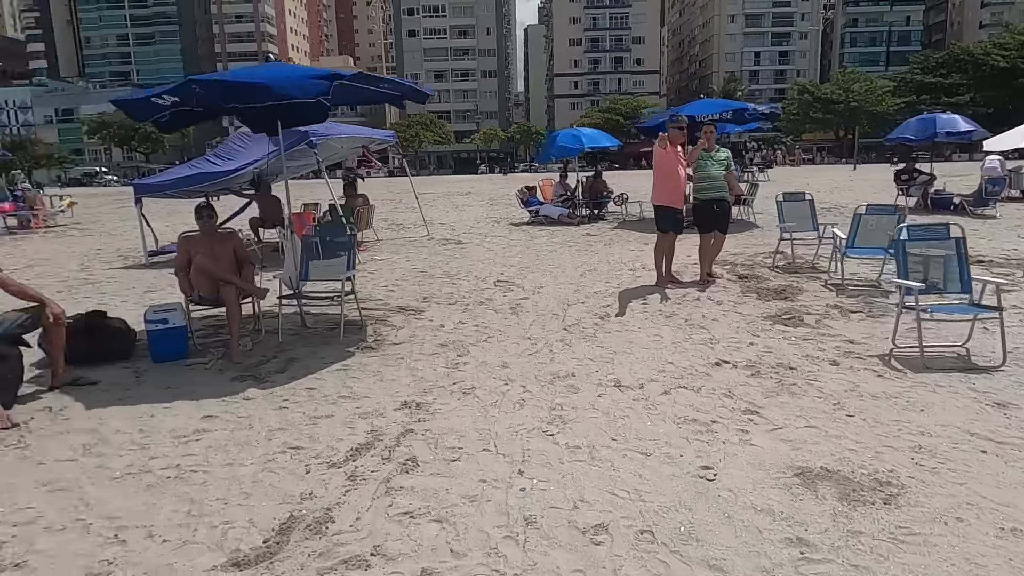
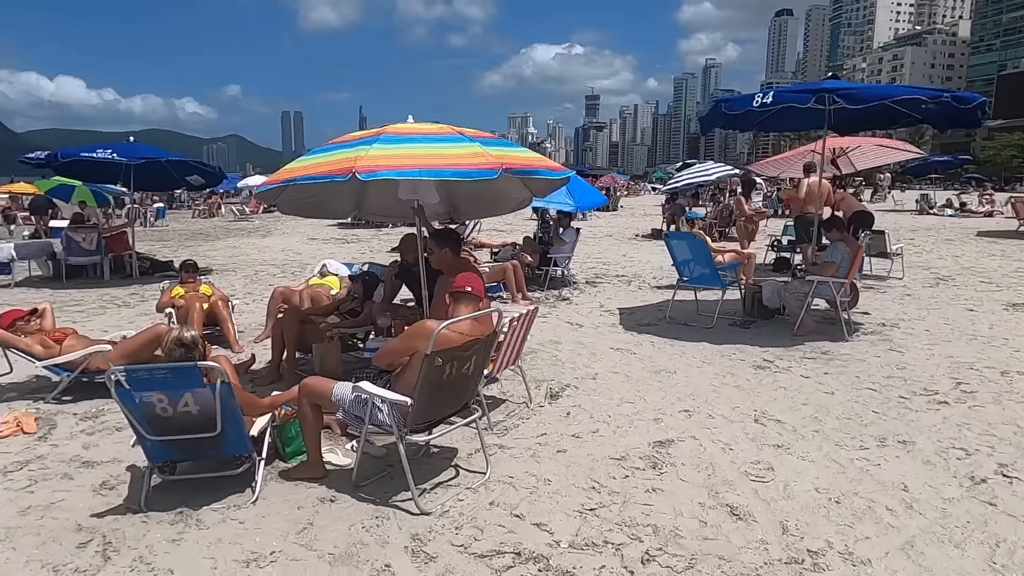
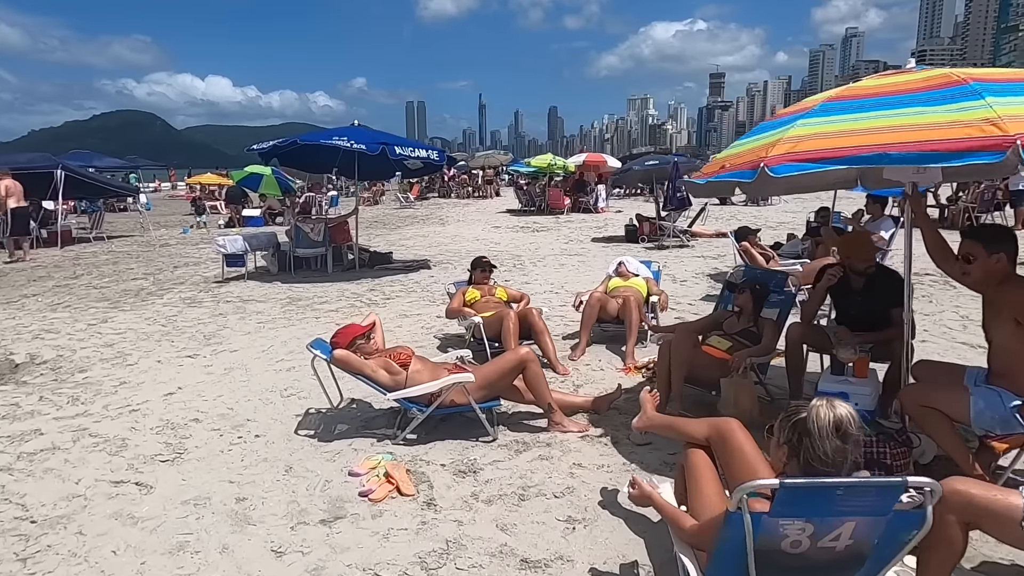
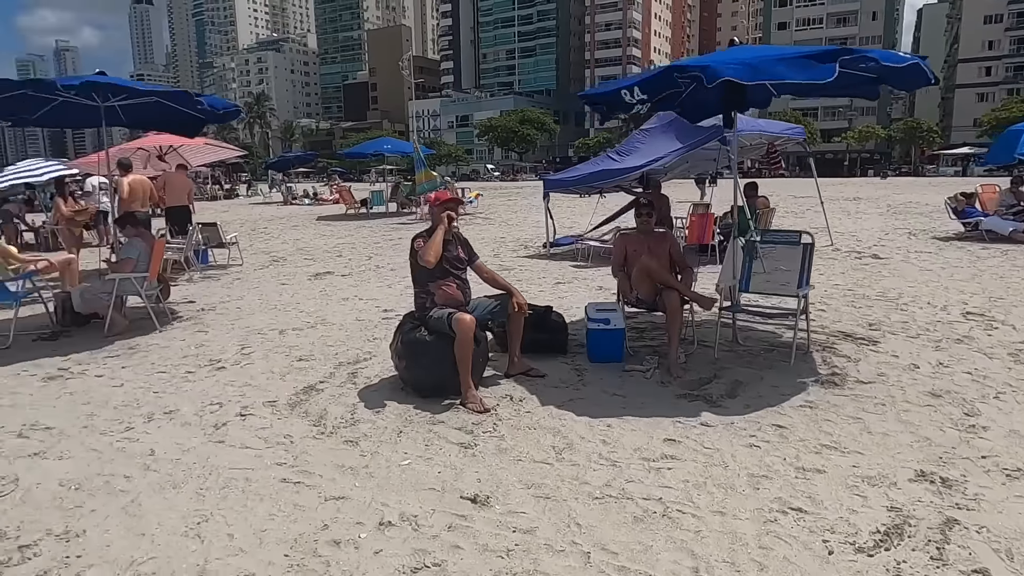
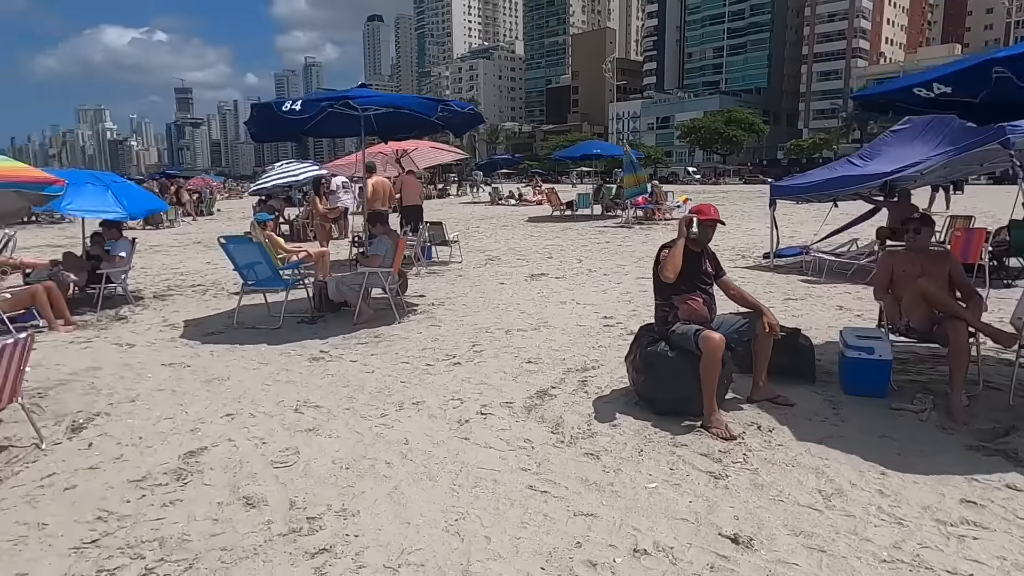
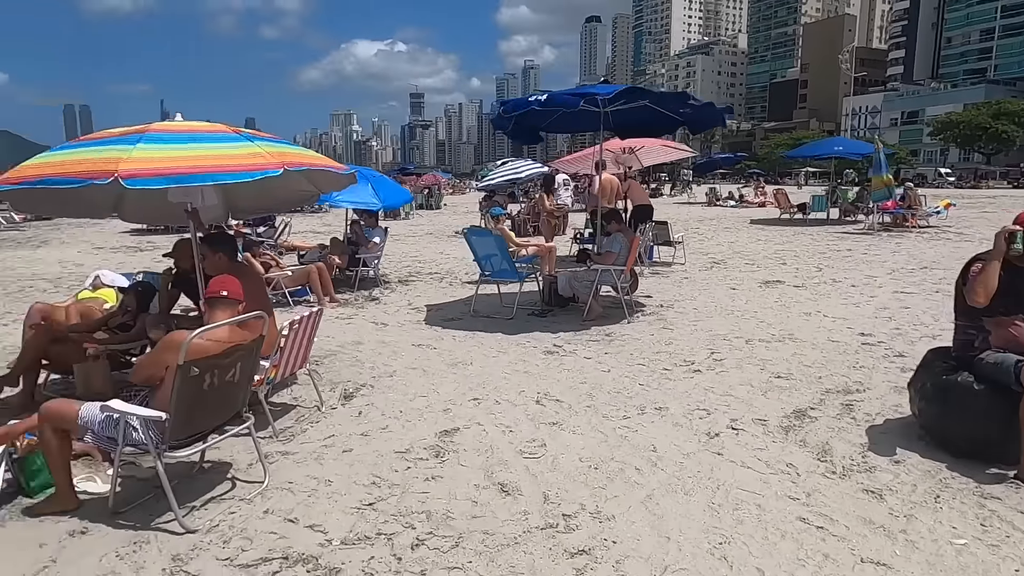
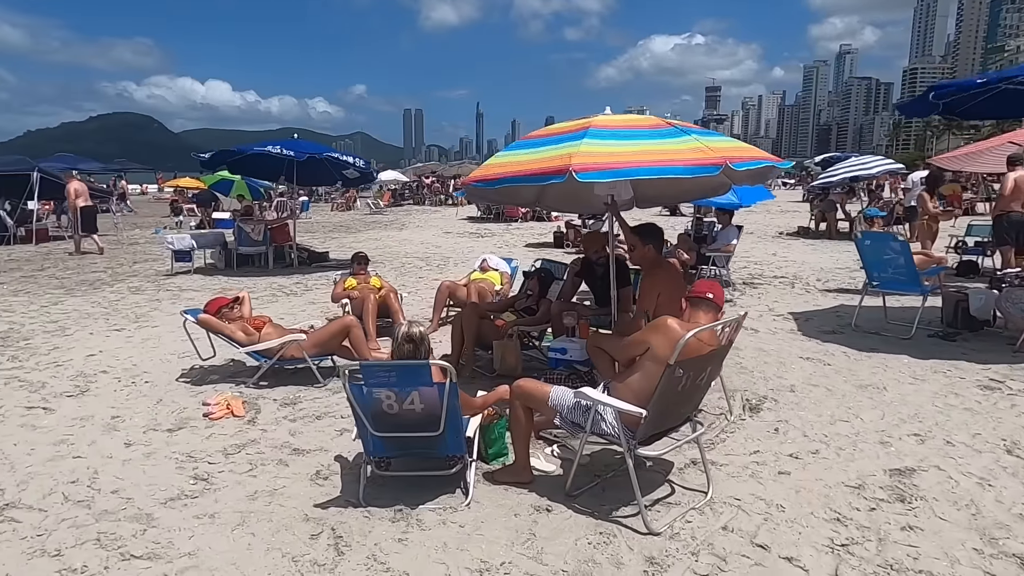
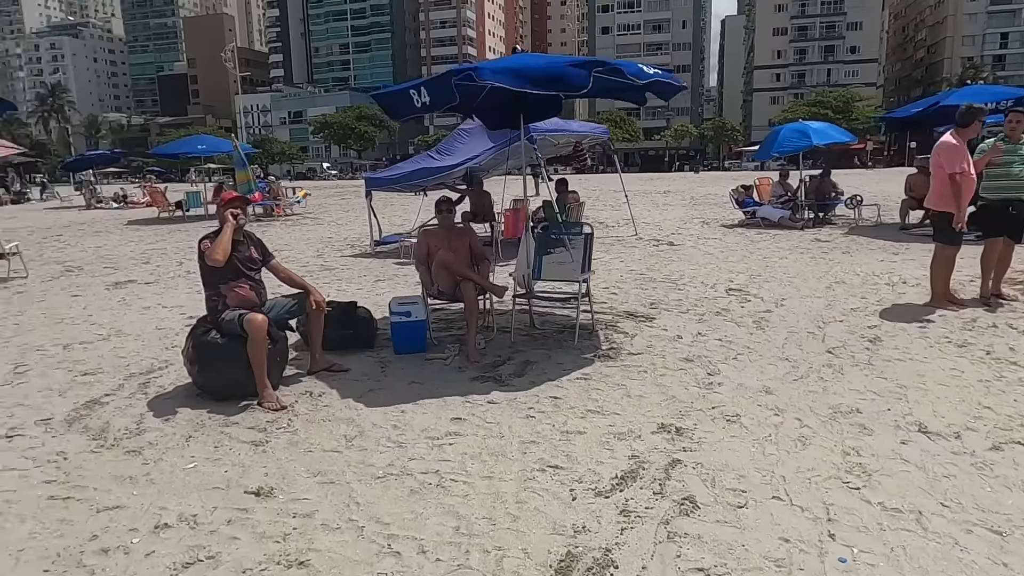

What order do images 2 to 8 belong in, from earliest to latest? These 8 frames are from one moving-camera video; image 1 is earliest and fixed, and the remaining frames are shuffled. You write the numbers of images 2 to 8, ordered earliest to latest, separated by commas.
8, 4, 5, 6, 2, 7, 3
